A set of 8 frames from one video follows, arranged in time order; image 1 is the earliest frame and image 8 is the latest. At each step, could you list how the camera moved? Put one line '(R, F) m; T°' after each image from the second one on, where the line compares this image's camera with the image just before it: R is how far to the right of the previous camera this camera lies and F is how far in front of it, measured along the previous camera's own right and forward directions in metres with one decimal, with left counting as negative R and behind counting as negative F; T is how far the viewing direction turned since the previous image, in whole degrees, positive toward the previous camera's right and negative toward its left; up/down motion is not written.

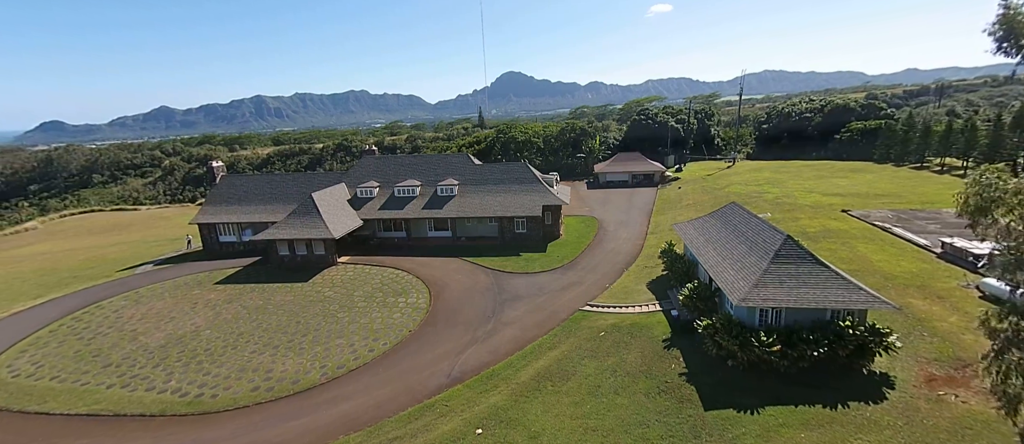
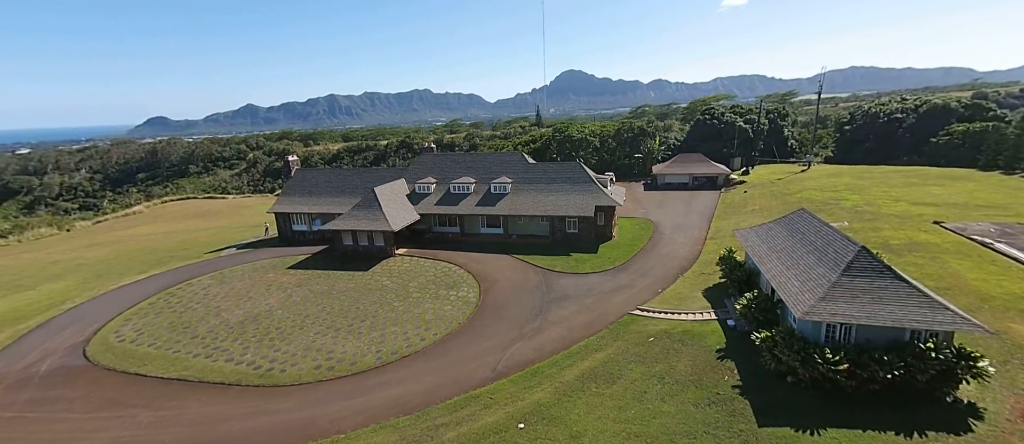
(-0.3, -0.1) m; -7°
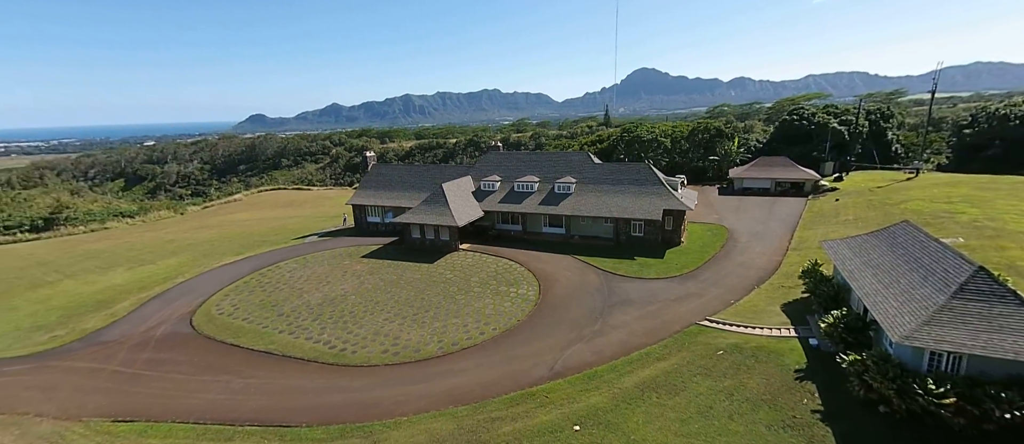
(-0.4, -0.1) m; -8°
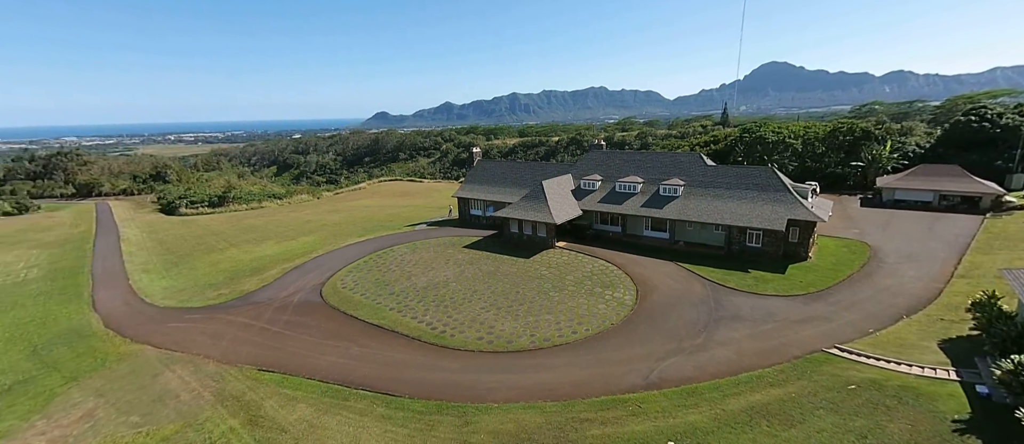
(-0.8, -0.2) m; -12°
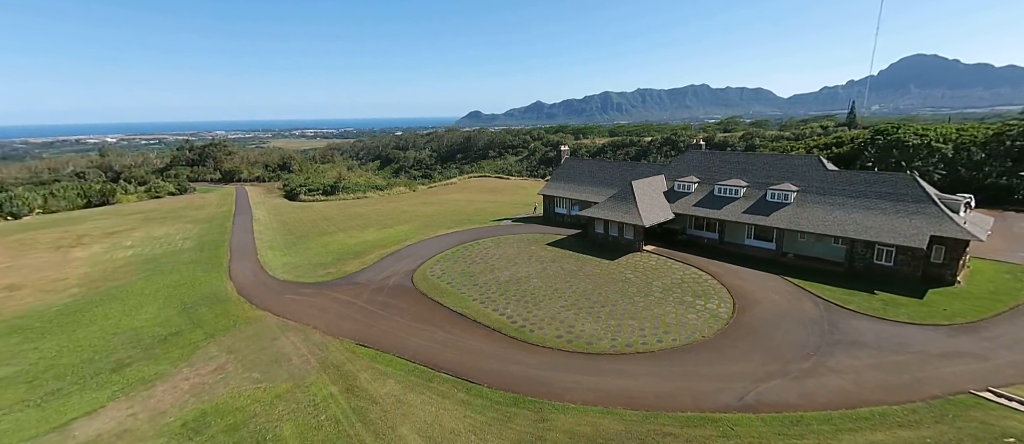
(-0.6, -0.1) m; -10°
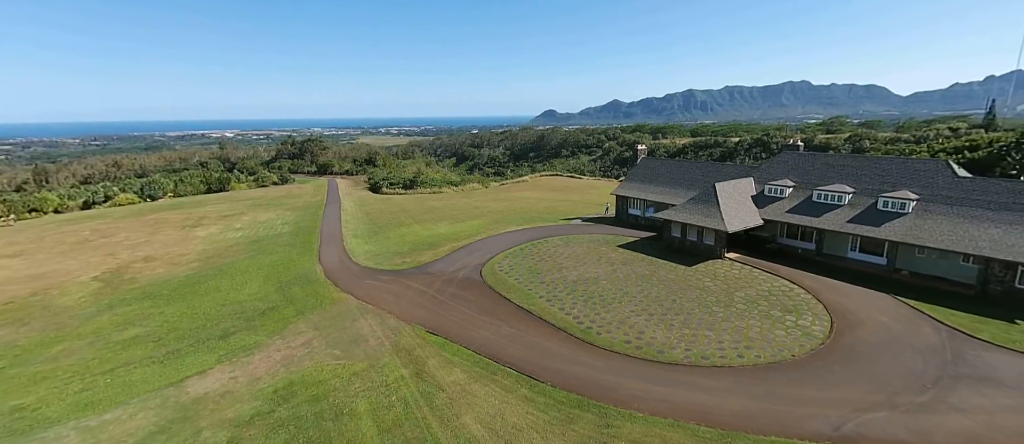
(-0.6, -0.1) m; -9°
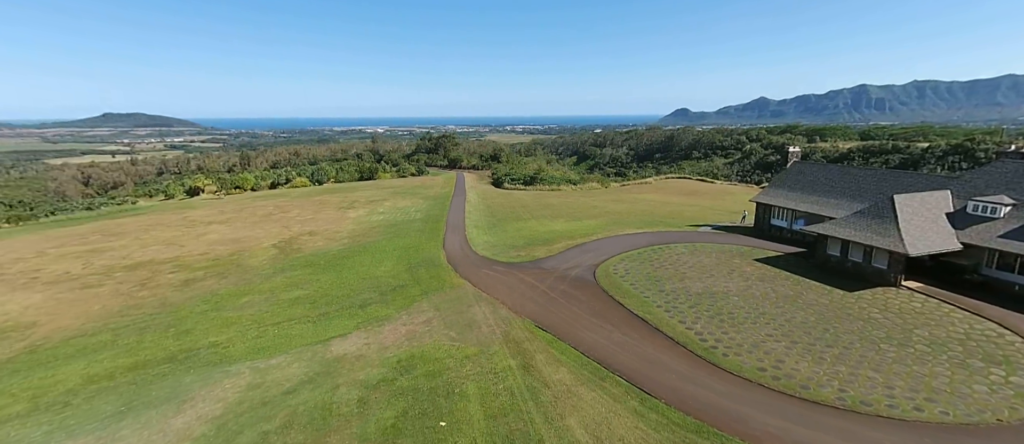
(-1.0, -0.1) m; -14°
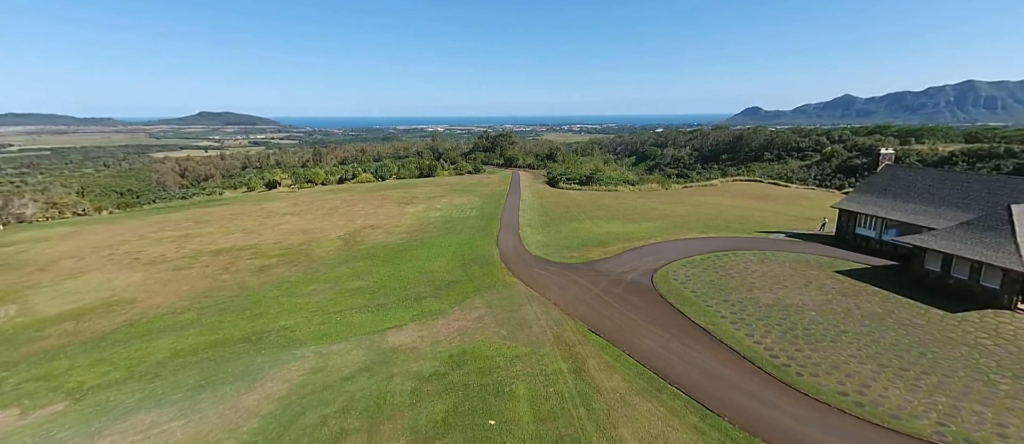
(-0.4, 0.0) m; -7°
